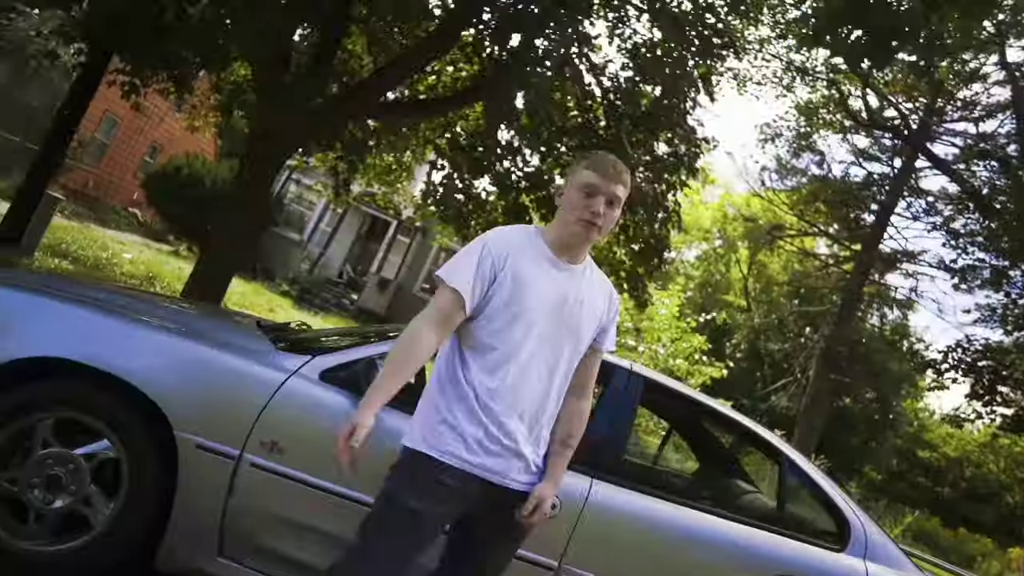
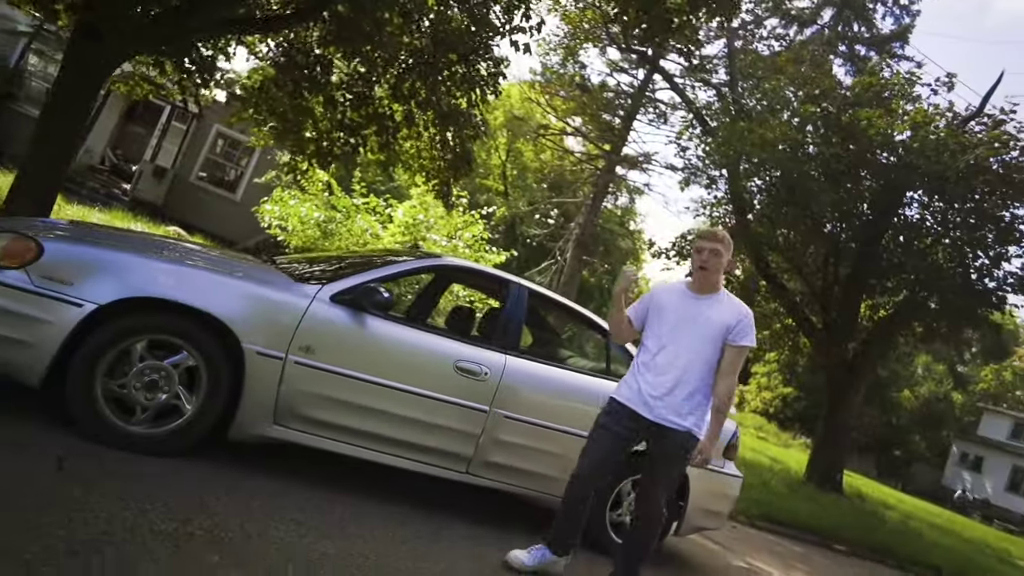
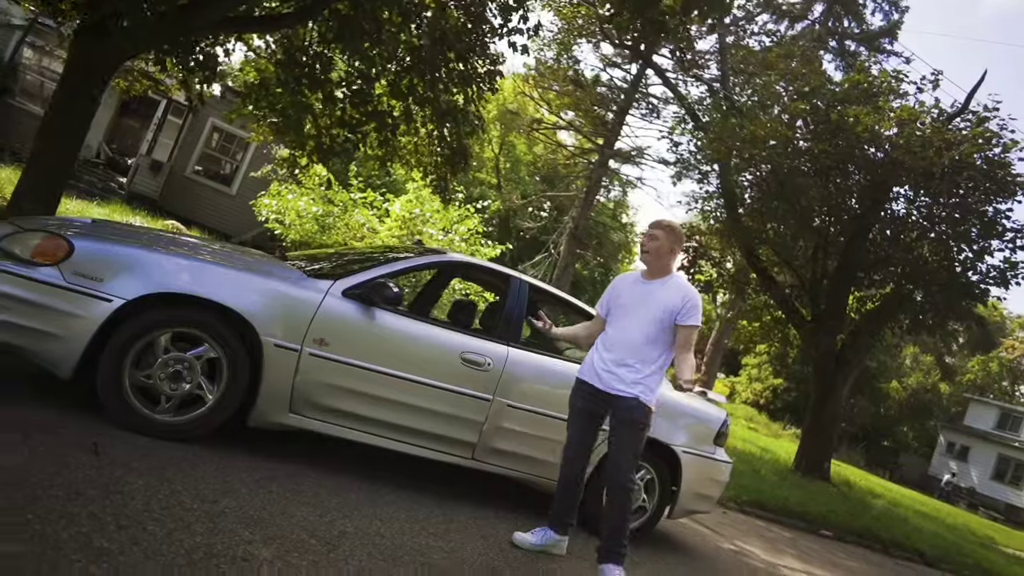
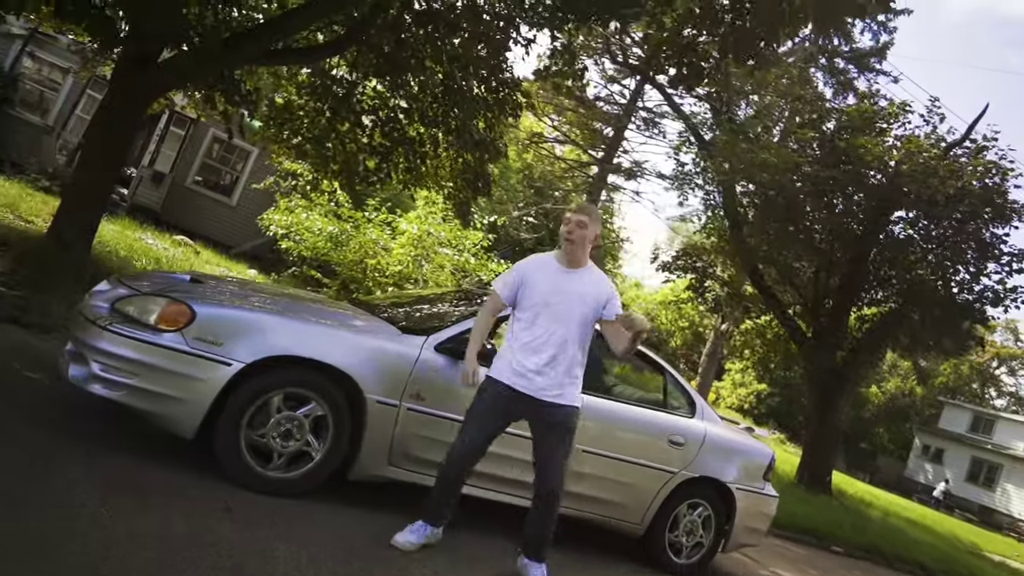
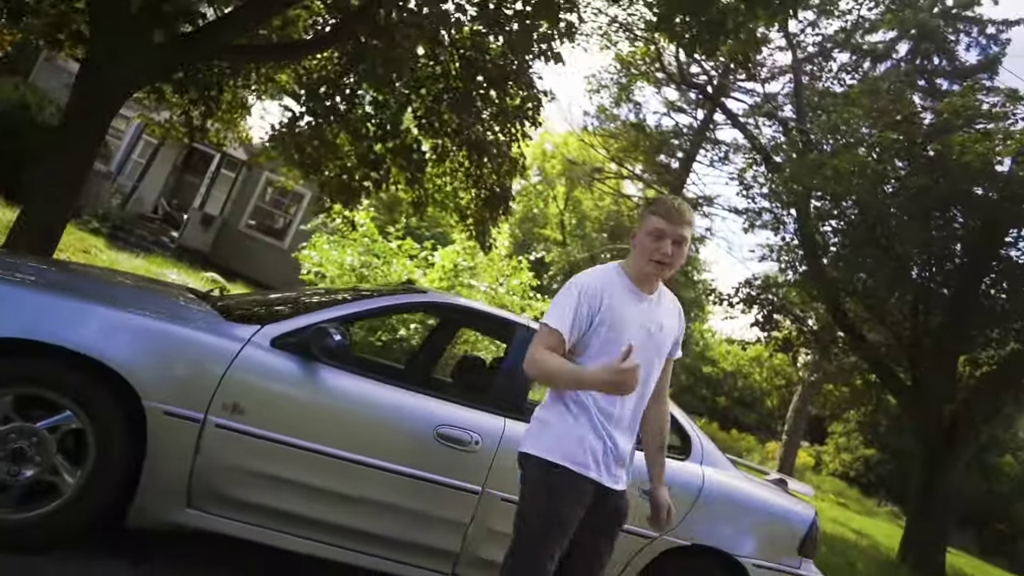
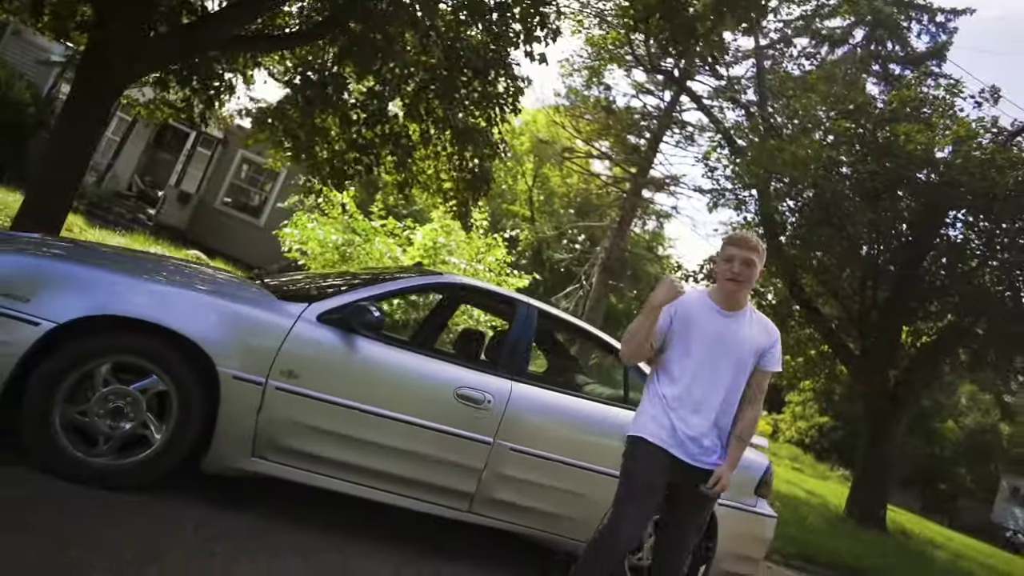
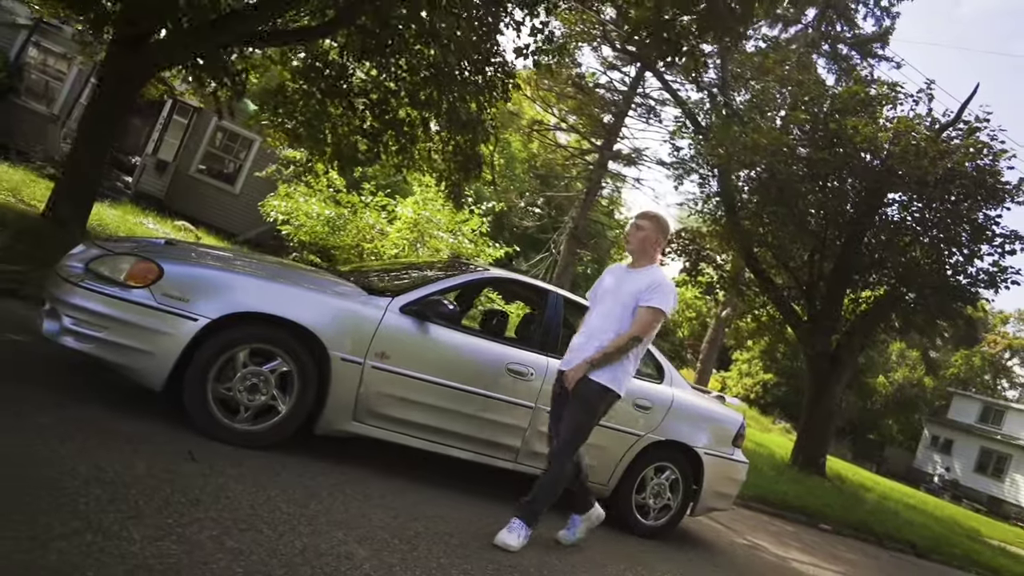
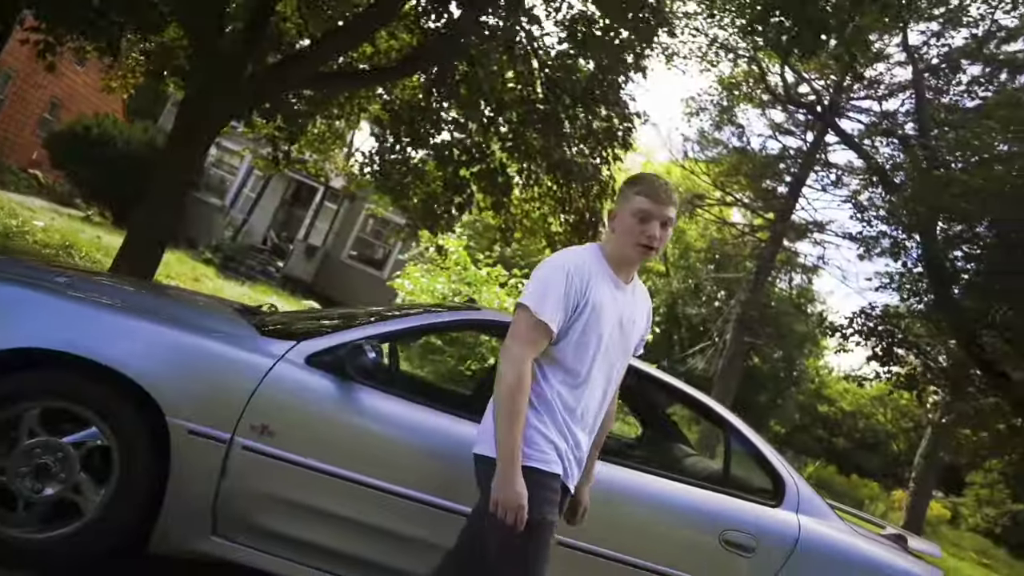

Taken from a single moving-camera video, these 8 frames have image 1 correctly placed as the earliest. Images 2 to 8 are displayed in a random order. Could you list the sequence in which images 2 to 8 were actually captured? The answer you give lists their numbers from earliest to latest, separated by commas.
8, 5, 6, 2, 3, 7, 4
